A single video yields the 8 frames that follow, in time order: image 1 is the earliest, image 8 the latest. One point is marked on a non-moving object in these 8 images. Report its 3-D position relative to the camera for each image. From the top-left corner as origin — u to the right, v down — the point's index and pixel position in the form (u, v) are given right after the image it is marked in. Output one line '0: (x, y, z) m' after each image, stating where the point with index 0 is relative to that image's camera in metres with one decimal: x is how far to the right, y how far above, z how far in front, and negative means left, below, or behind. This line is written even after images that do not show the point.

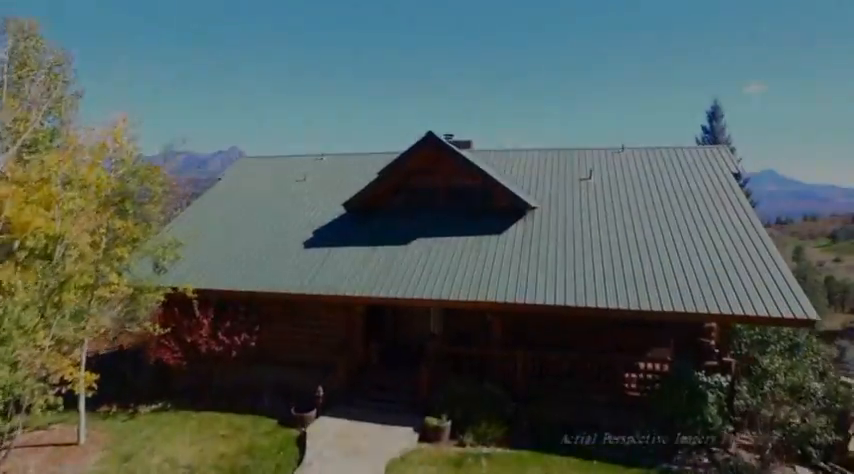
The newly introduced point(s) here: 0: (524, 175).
0: (+2.1, +1.4, +13.4) m
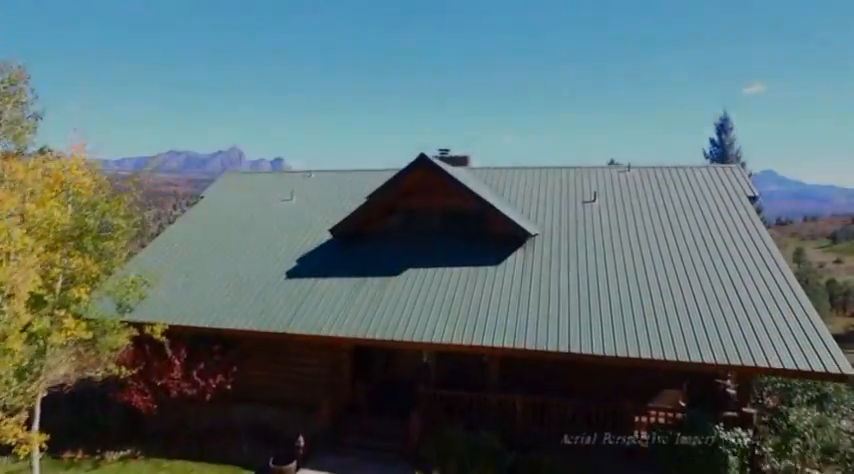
0: (+2.0, +0.9, +12.6) m
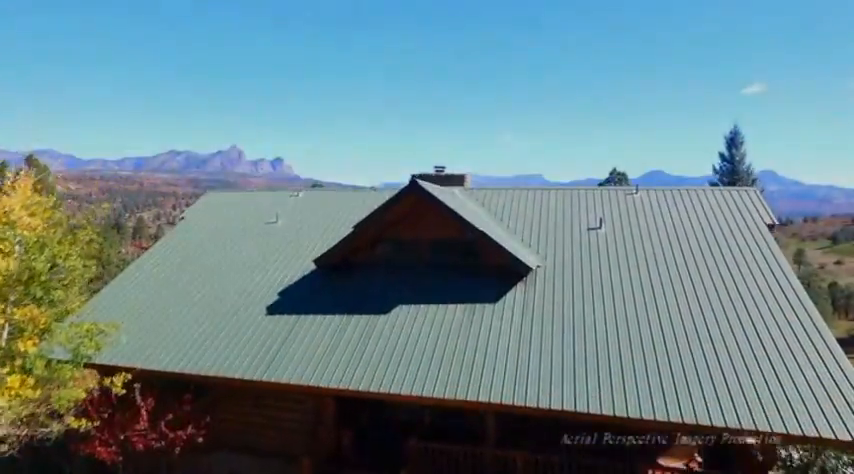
0: (+1.8, +0.3, +11.7) m
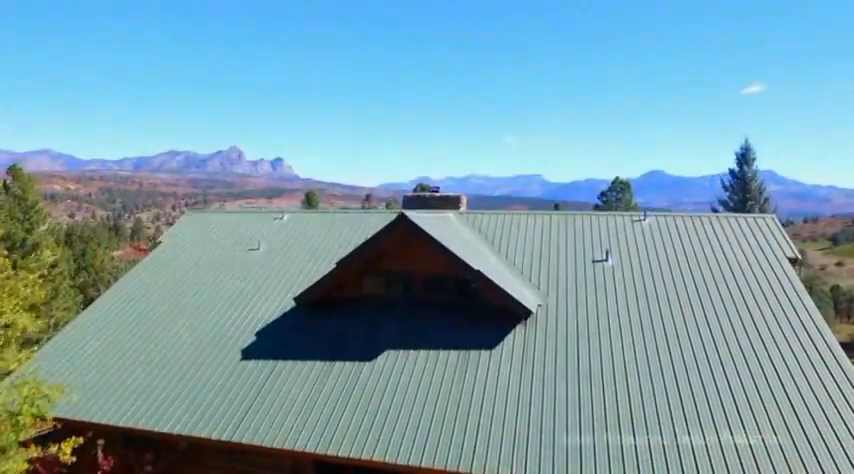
0: (+1.7, -0.2, +10.9) m
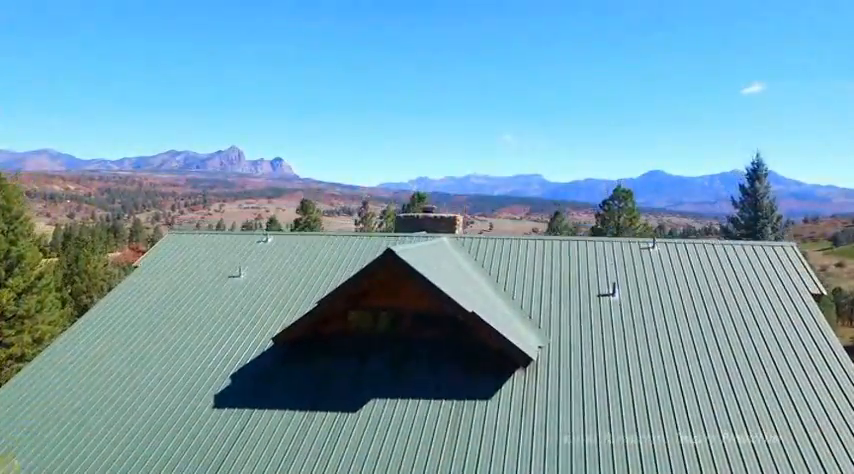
0: (+1.5, -0.7, +10.1) m
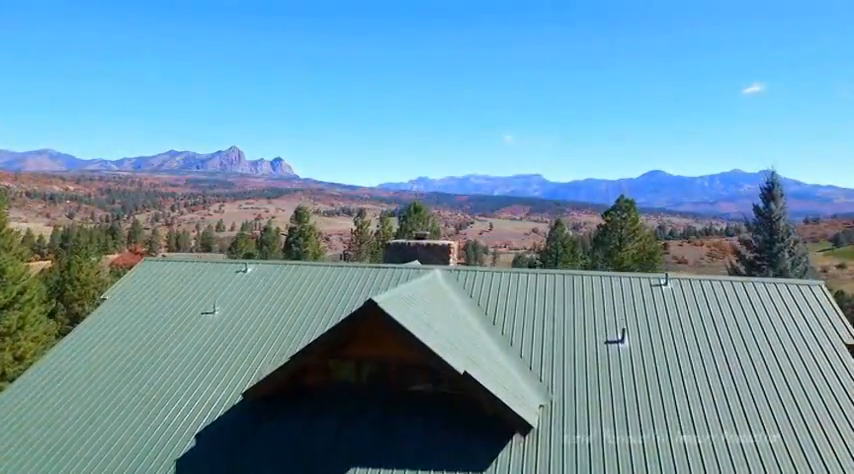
0: (+1.4, -1.3, +9.2) m
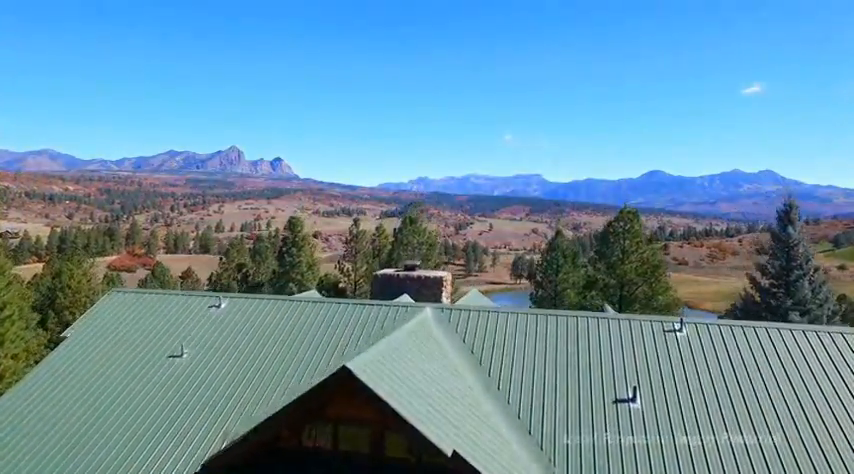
0: (+1.2, -1.8, +8.2) m
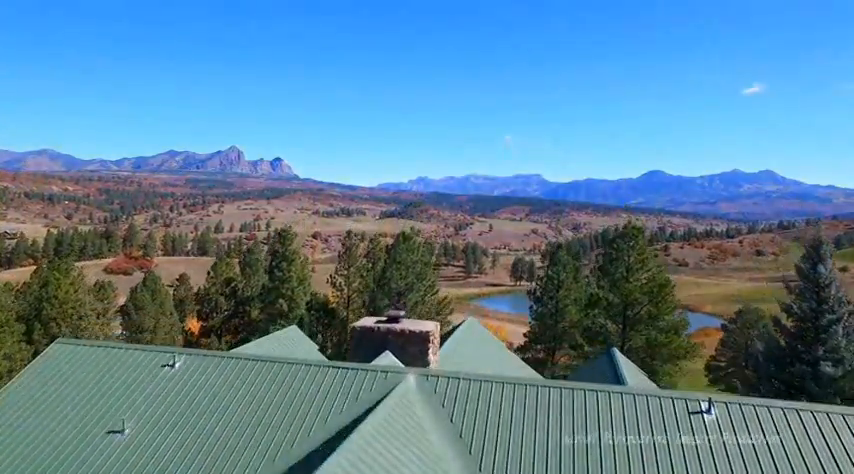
0: (+1.0, -2.6, +6.9) m
